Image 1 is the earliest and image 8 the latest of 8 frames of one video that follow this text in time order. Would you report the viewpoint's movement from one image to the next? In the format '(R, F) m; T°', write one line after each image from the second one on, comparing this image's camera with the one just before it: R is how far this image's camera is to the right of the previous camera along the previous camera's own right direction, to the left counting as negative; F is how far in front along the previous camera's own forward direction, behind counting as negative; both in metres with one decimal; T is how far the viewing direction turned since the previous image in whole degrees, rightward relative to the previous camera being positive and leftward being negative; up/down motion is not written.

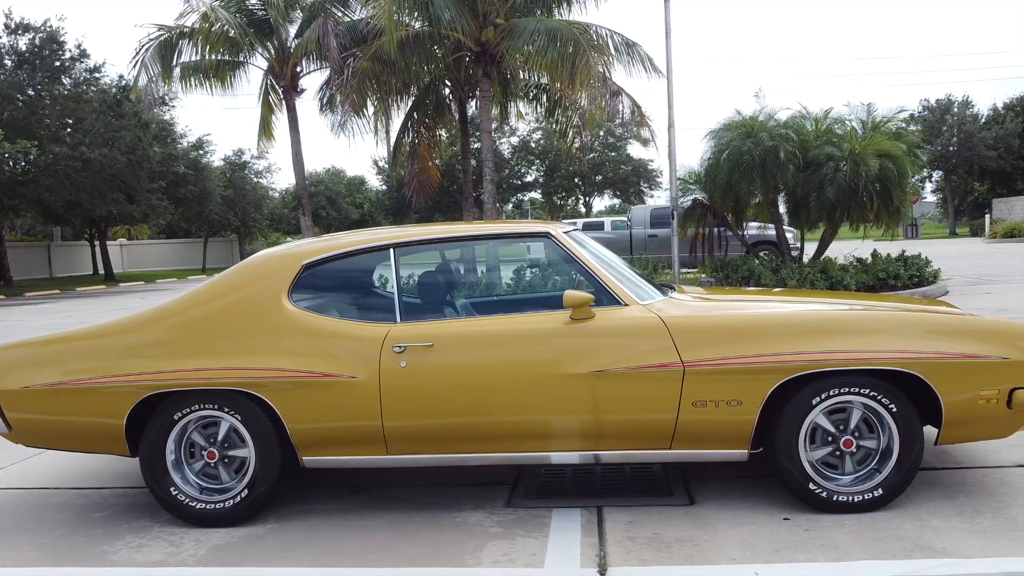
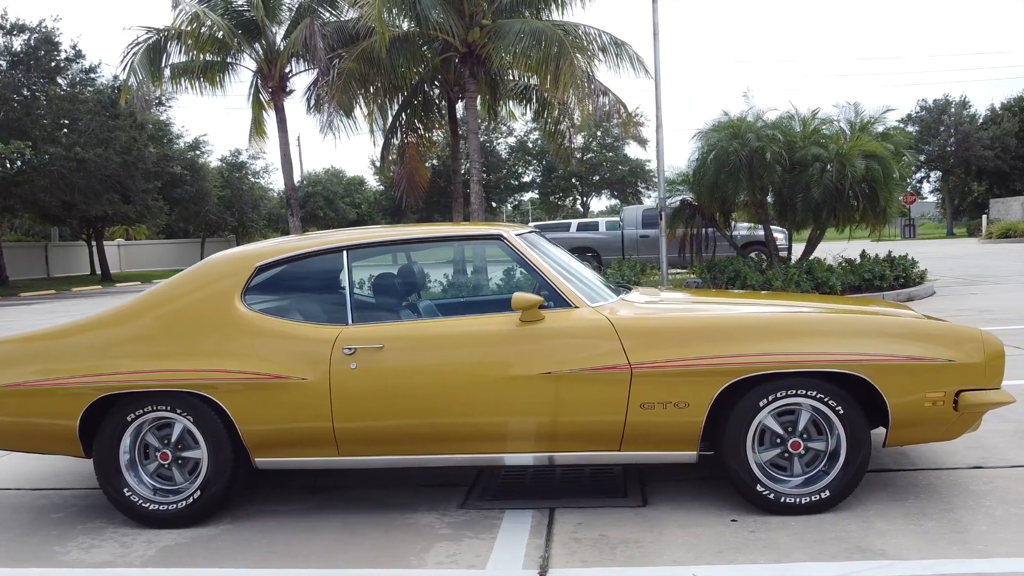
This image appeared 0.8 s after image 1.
(+0.3, 0.0) m; 0°
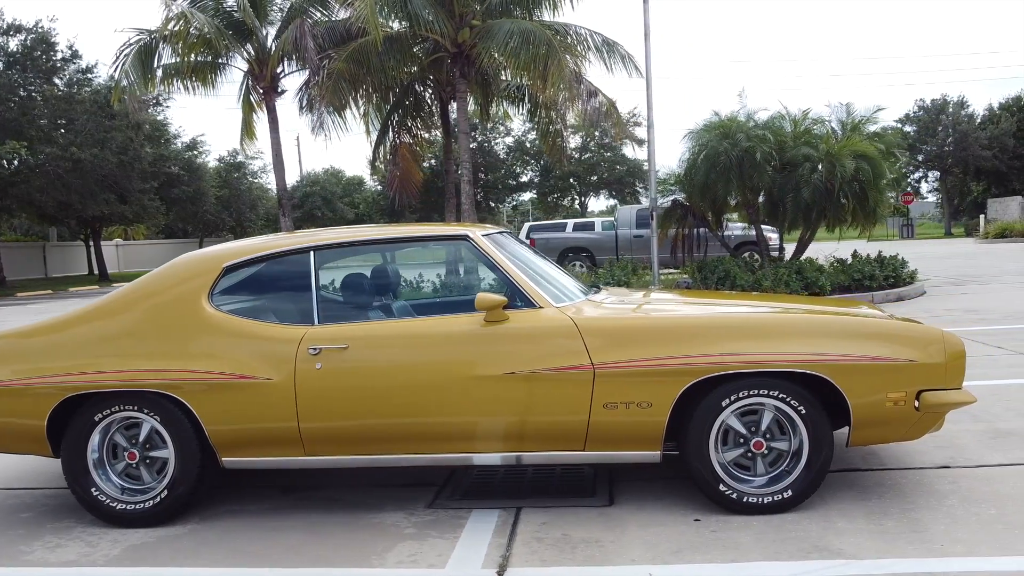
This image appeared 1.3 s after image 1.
(+0.2, 0.0) m; 0°
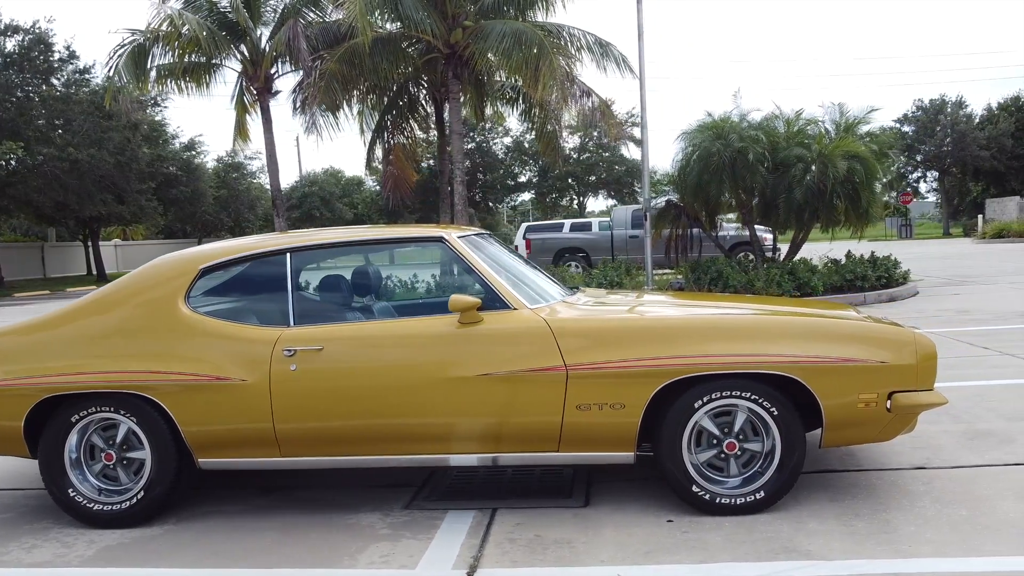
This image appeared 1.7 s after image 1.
(+0.1, 0.0) m; 0°
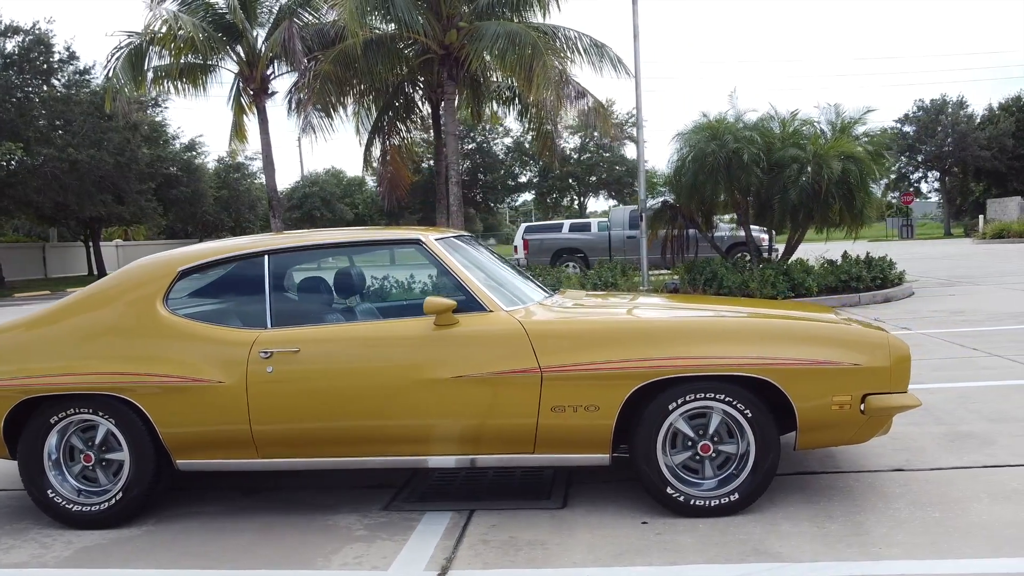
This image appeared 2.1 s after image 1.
(+0.1, 0.0) m; 0°
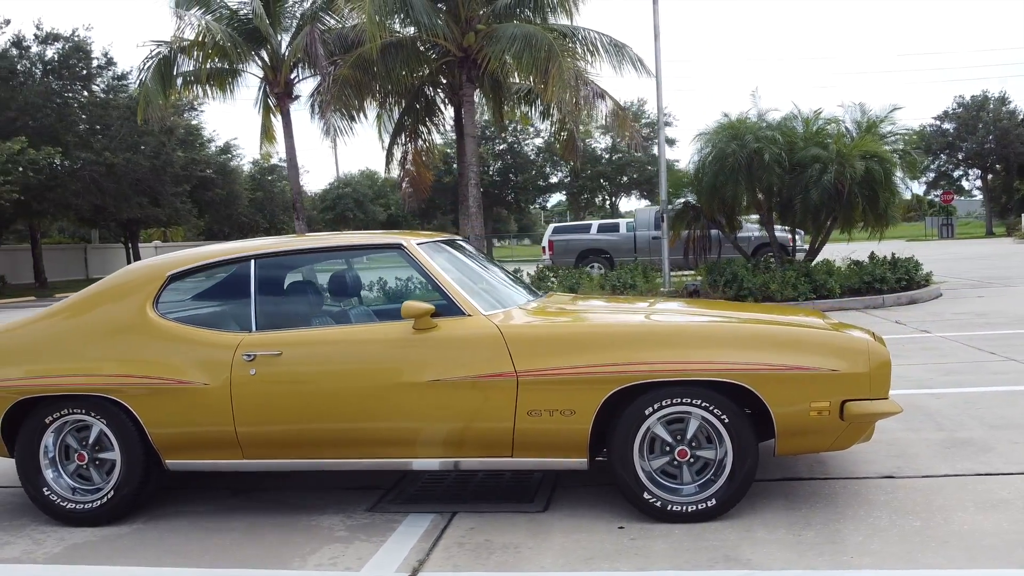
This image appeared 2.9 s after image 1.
(+0.3, 0.0) m; -3°
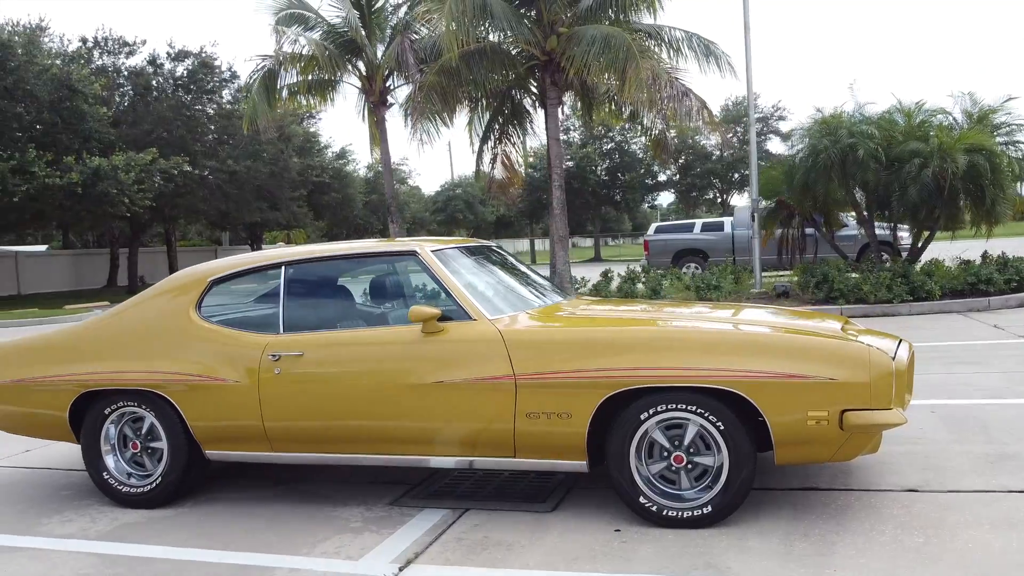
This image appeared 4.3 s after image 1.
(+0.6, -0.1) m; -8°
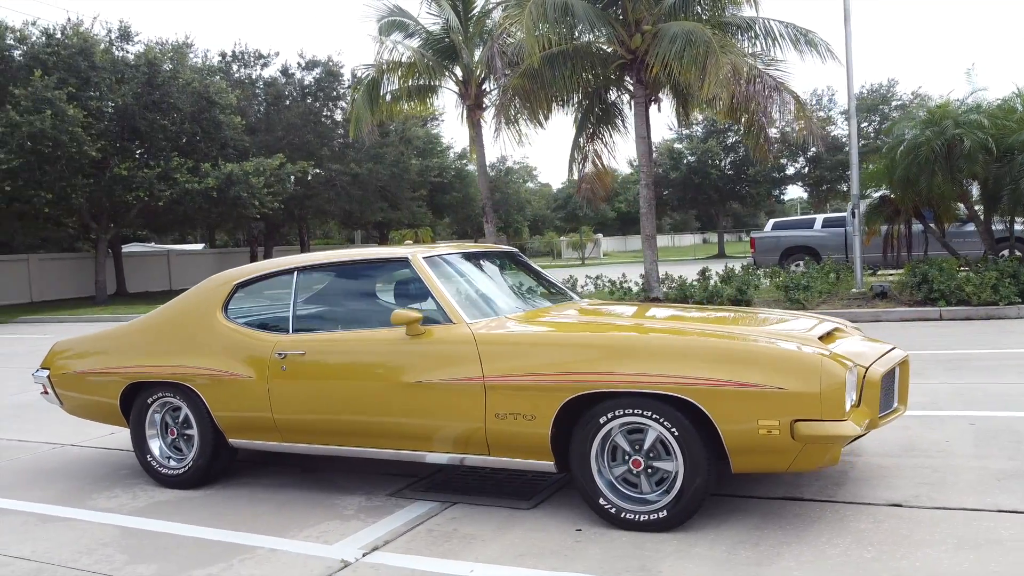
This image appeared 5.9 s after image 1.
(+0.9, -0.1) m; -9°
